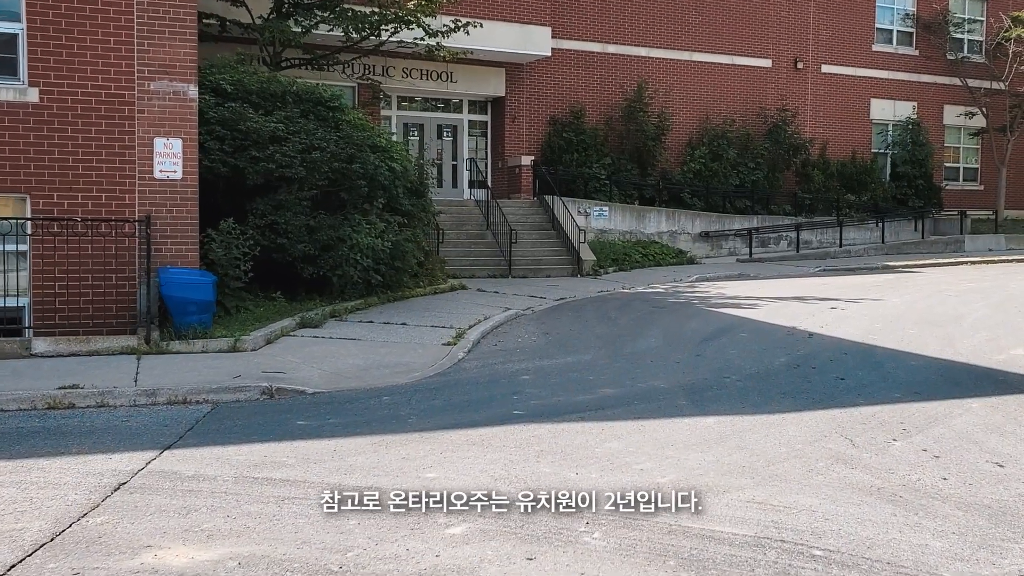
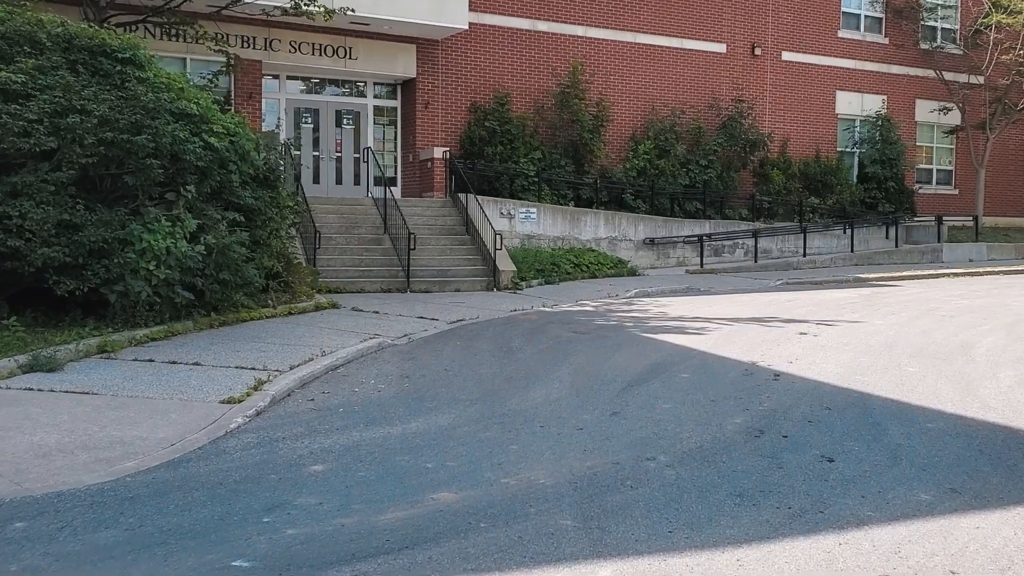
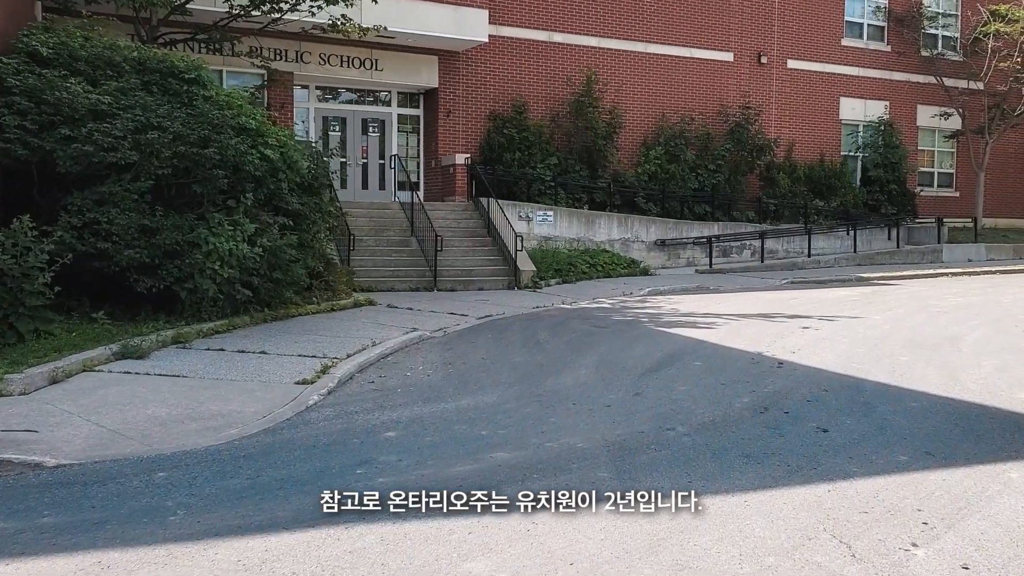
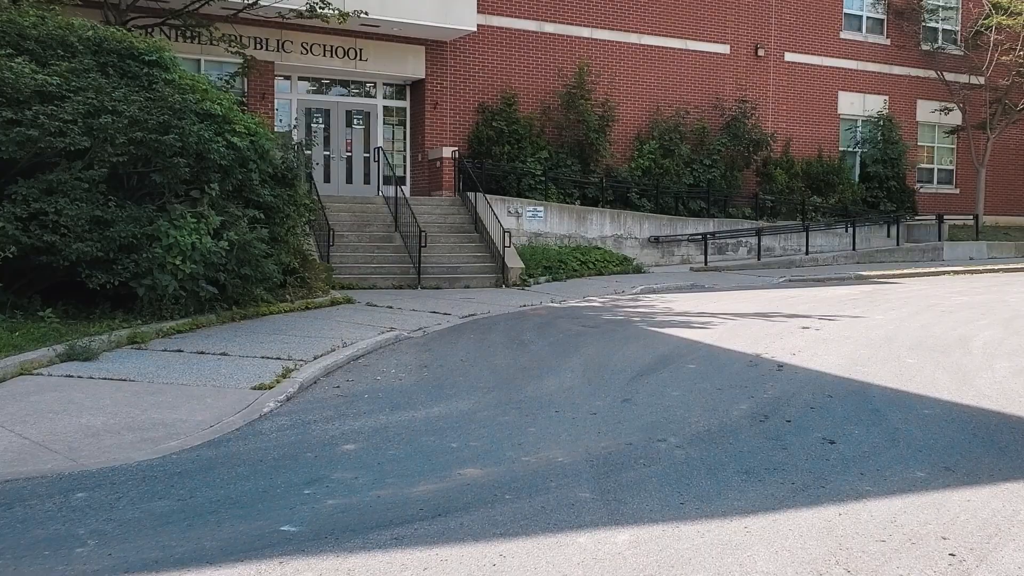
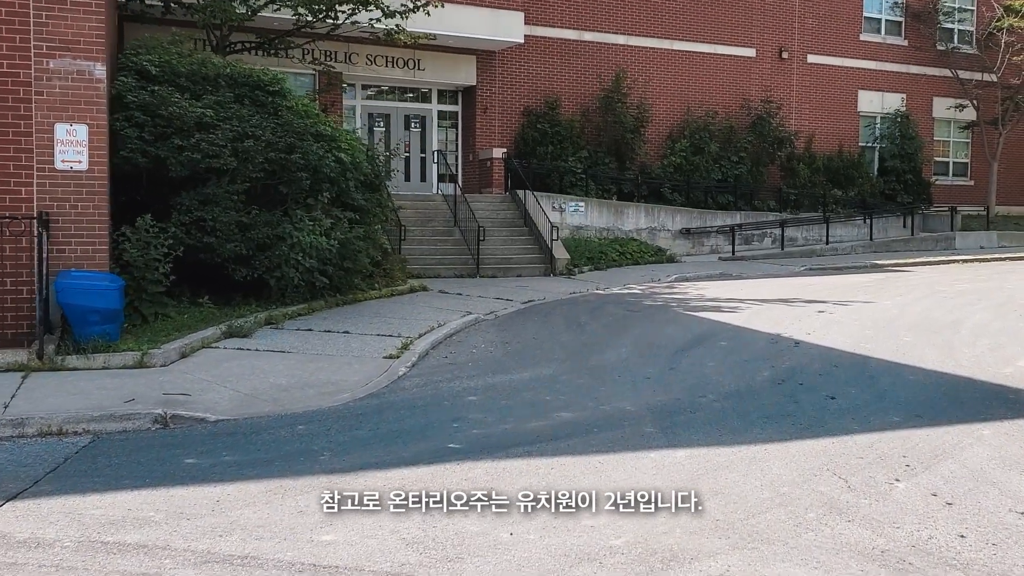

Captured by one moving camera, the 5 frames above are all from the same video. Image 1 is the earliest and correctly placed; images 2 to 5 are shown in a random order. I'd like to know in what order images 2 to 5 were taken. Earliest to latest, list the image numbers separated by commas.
5, 3, 4, 2
